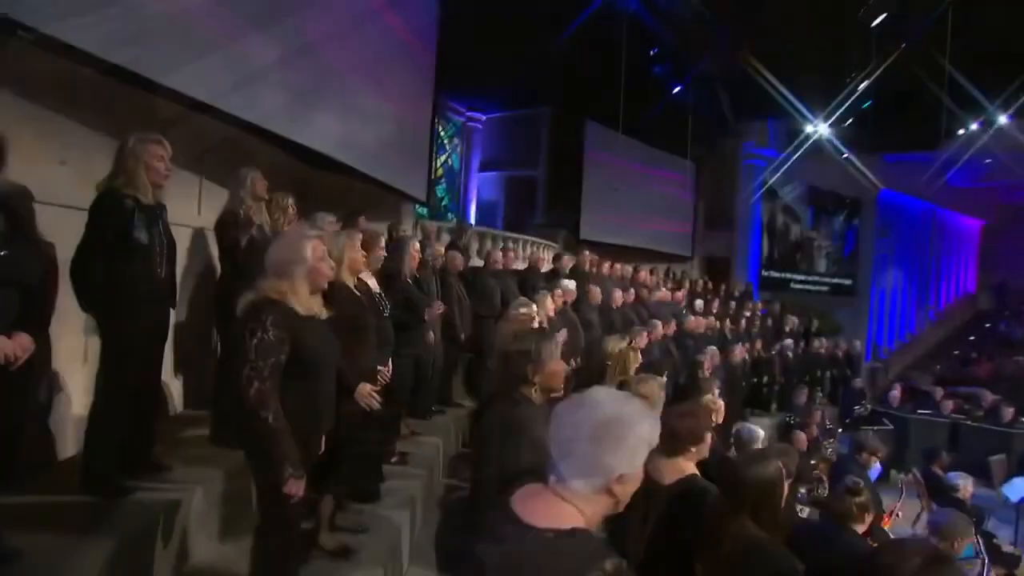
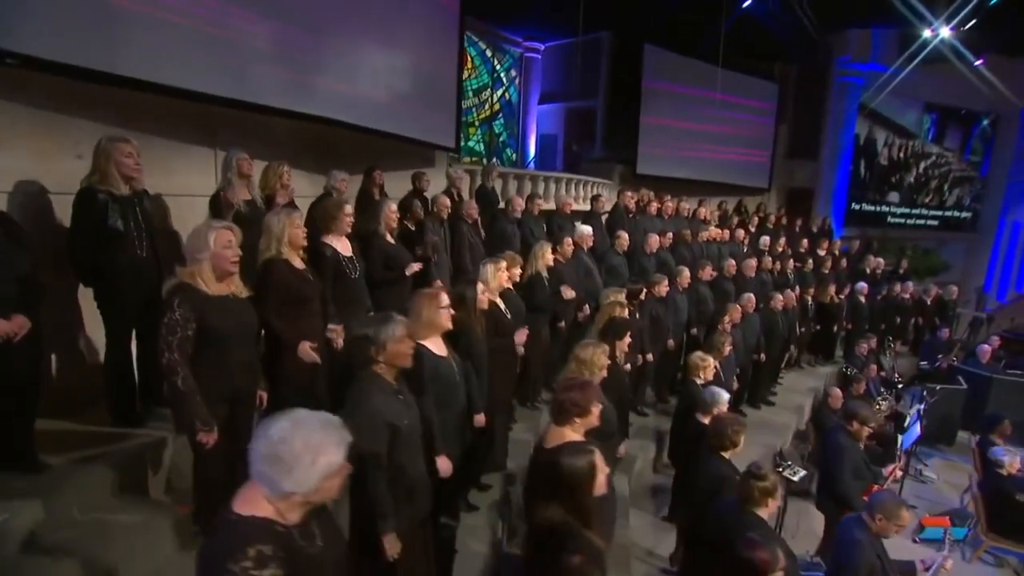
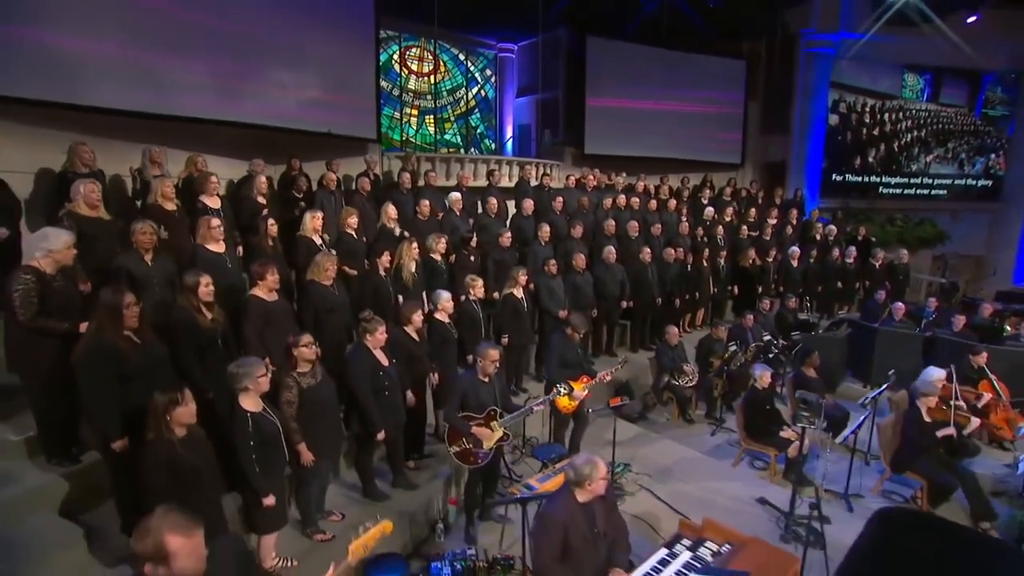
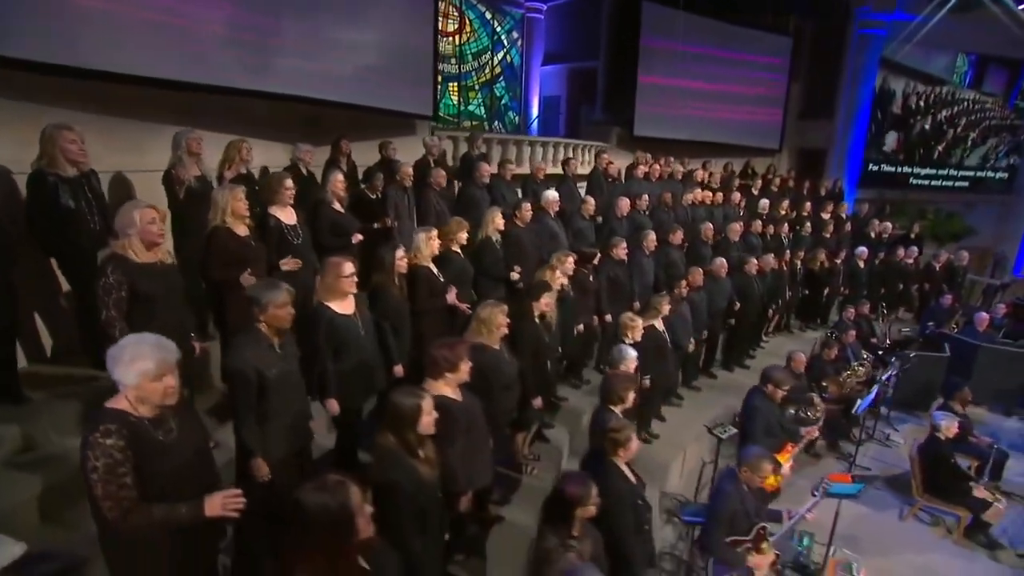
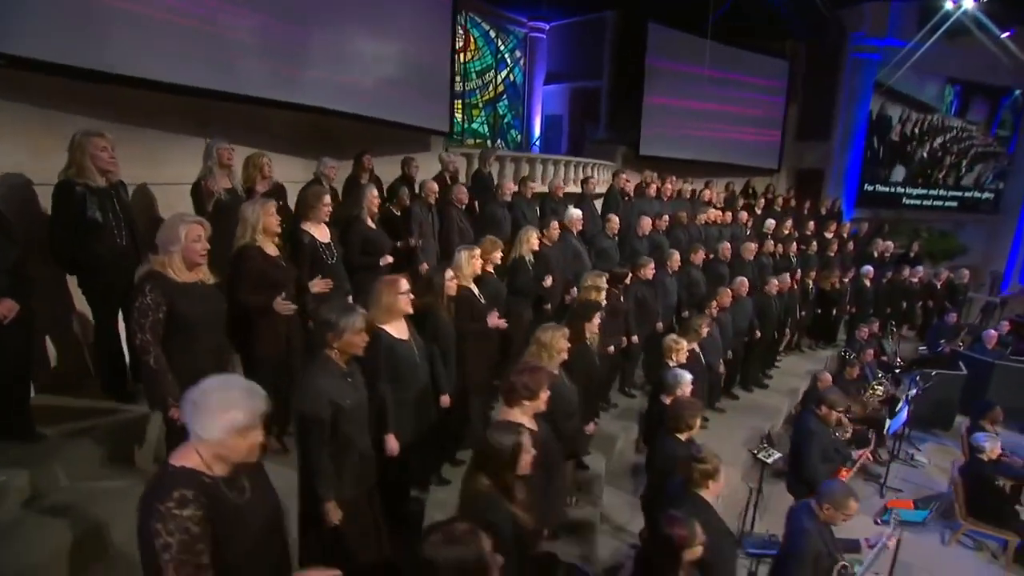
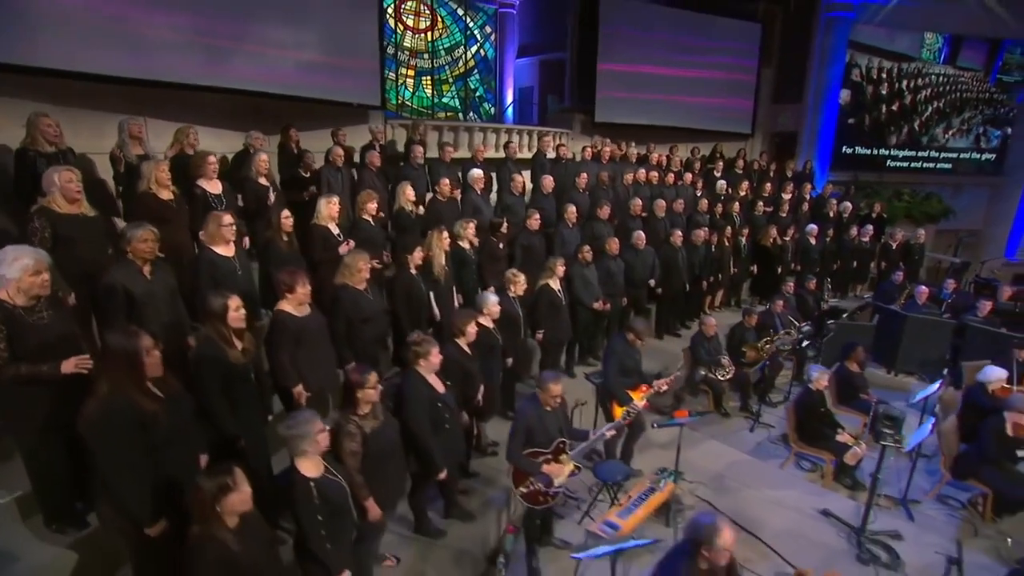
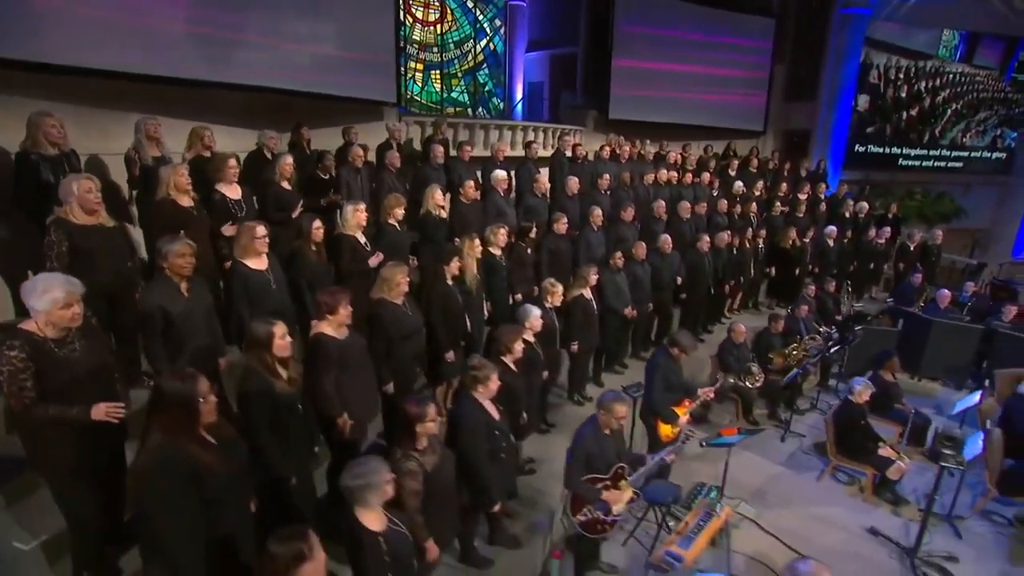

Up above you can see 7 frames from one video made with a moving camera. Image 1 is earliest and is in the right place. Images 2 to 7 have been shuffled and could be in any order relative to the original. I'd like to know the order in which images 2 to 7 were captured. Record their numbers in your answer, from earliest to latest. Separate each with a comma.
2, 5, 4, 7, 6, 3
